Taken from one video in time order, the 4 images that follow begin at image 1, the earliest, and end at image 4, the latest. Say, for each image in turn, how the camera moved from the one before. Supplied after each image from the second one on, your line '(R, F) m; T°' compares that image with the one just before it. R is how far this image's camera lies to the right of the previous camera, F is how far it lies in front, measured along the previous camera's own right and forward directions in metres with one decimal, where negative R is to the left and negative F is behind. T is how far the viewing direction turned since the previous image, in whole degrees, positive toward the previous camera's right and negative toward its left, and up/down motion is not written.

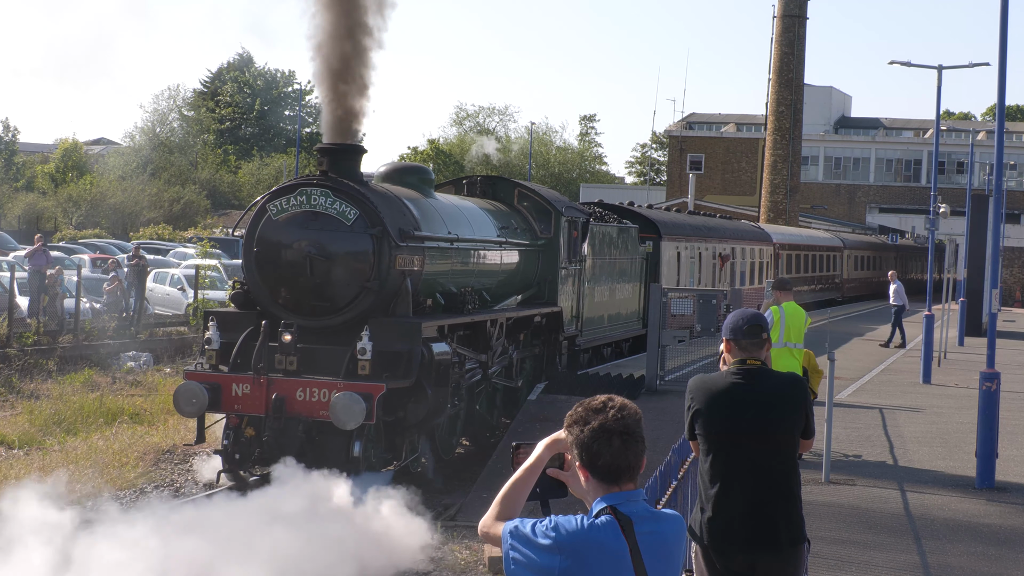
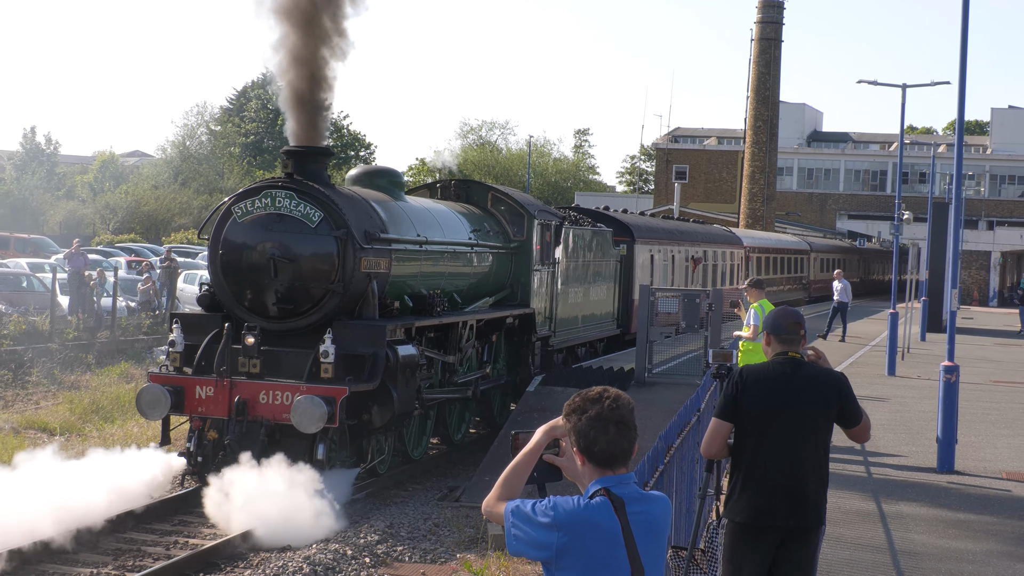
(-0.1, -0.8) m; 0°
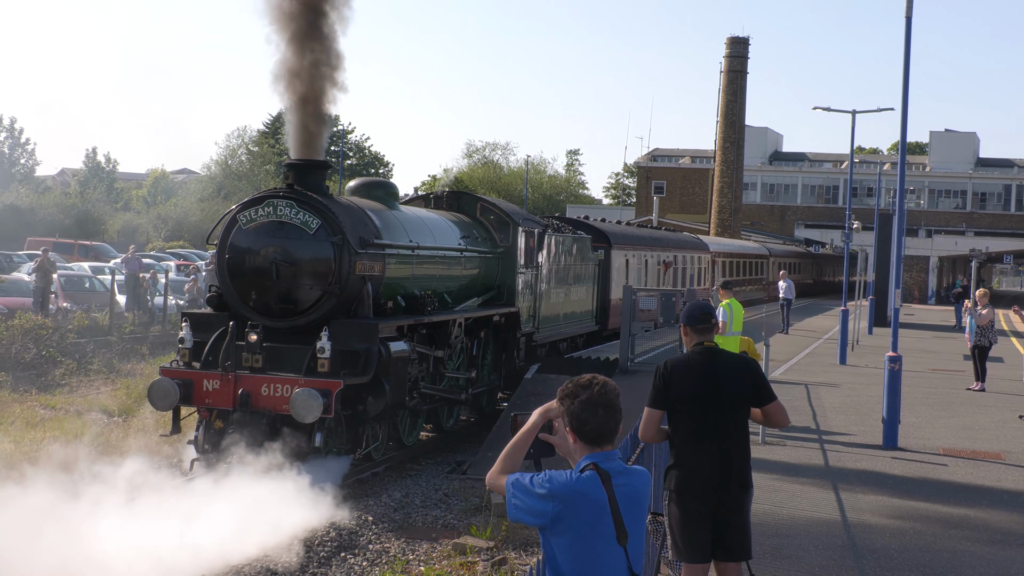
(-0.1, -1.4) m; +1°
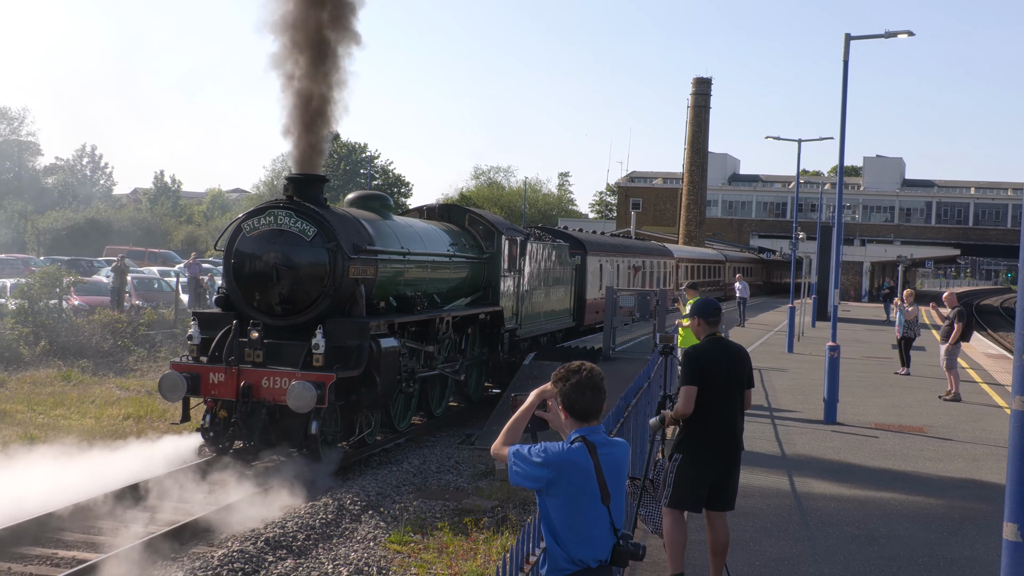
(-0.3, -2.1) m; +1°
